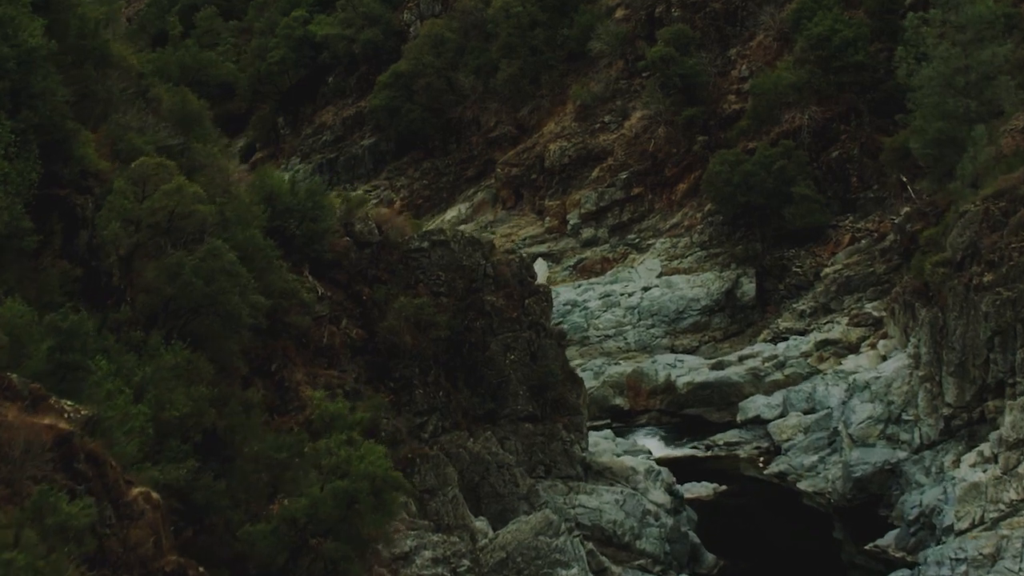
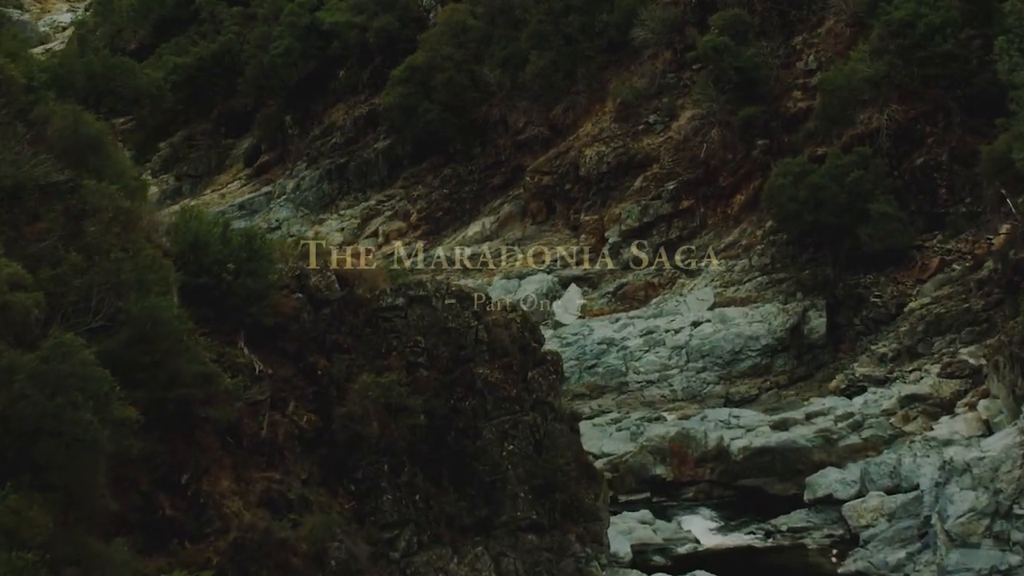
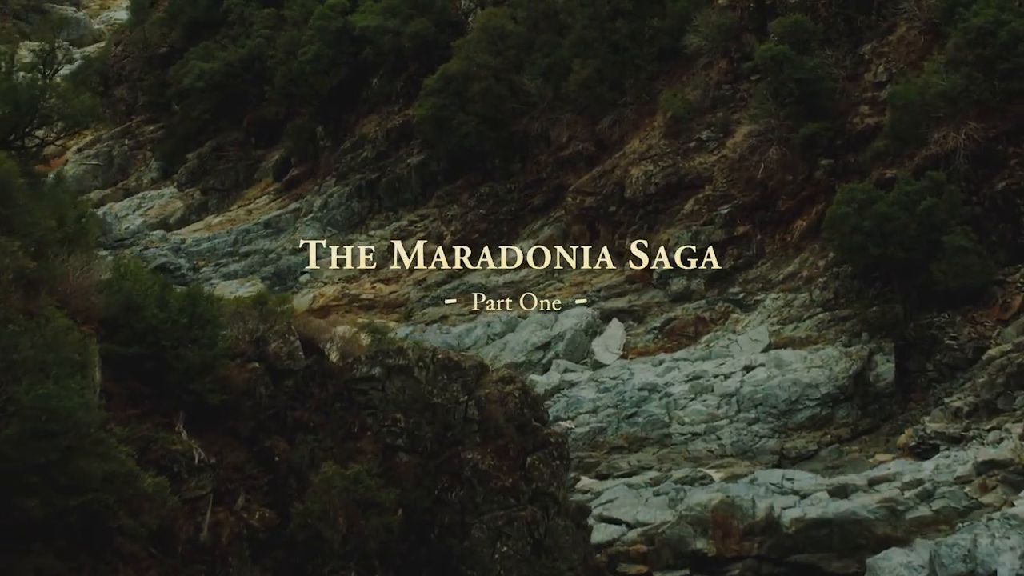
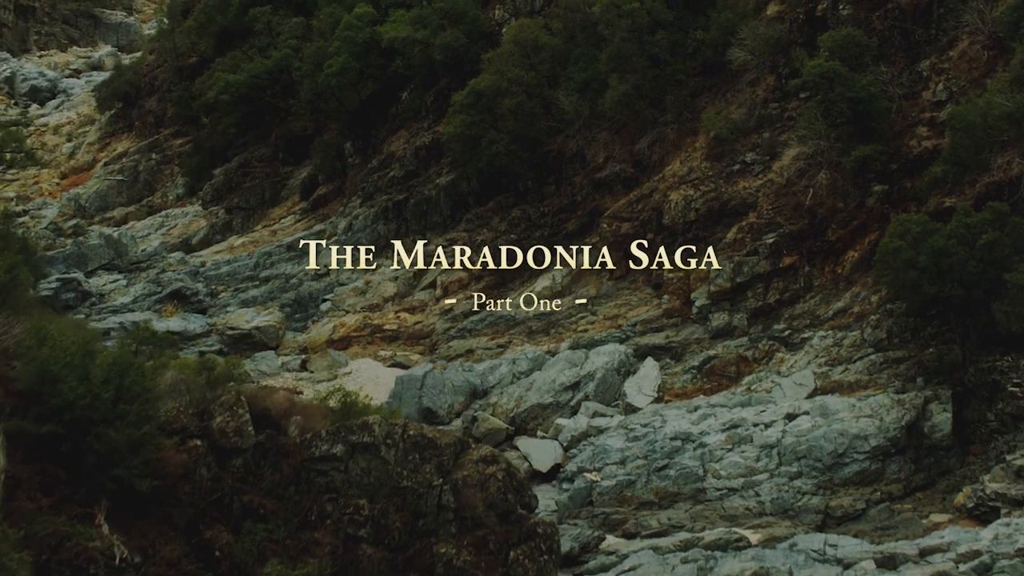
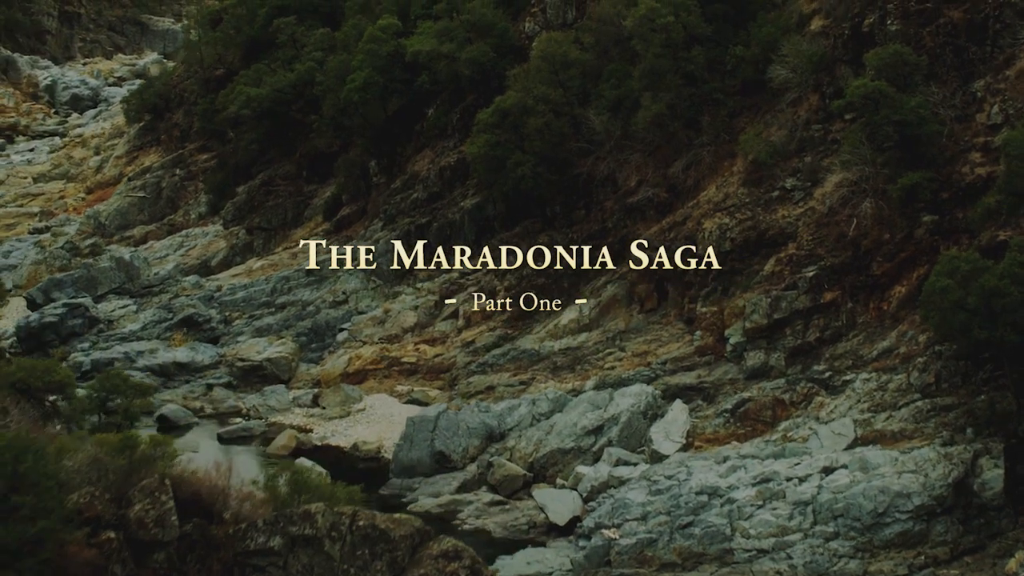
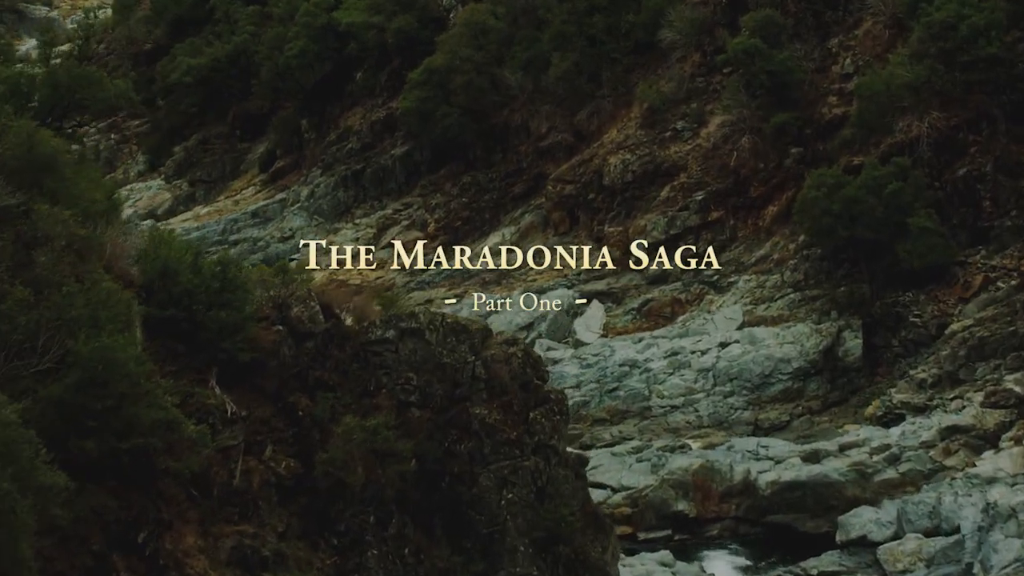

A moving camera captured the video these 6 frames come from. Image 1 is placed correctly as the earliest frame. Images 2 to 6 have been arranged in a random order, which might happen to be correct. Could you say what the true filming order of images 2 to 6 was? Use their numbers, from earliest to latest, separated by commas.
2, 6, 3, 4, 5
